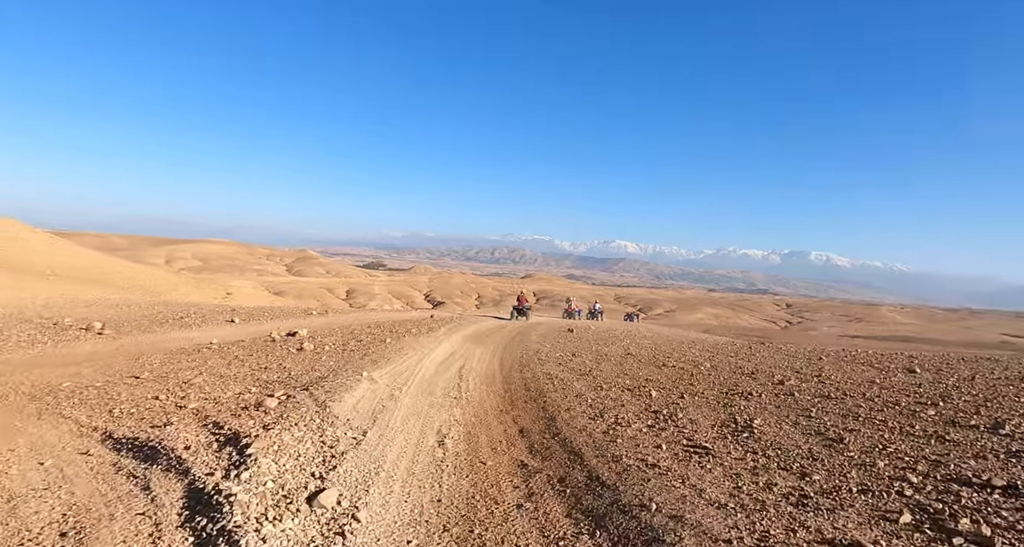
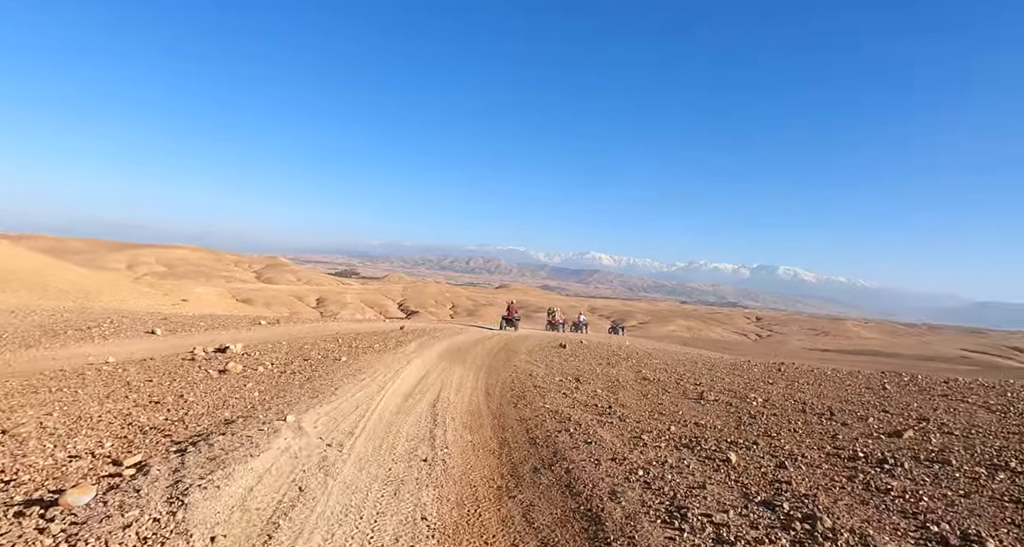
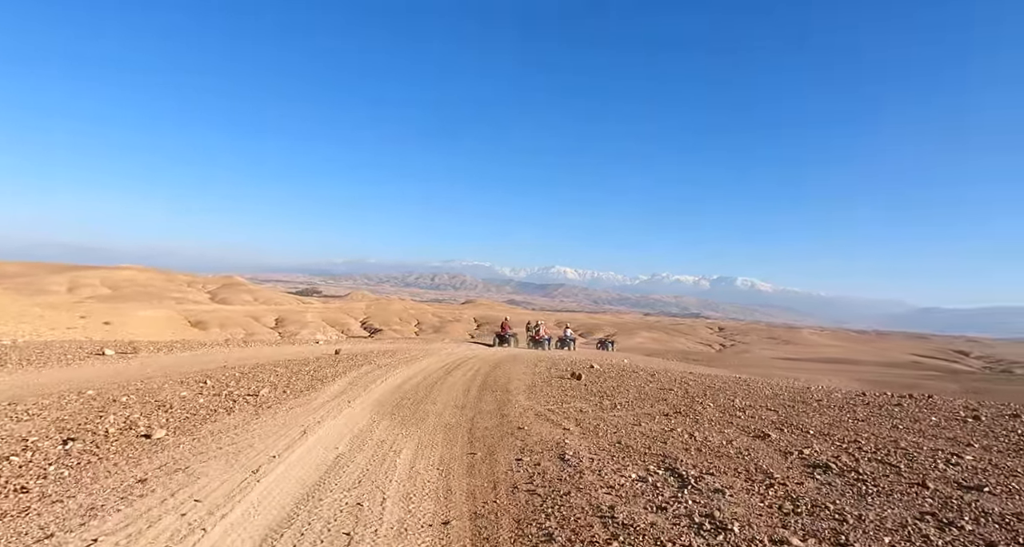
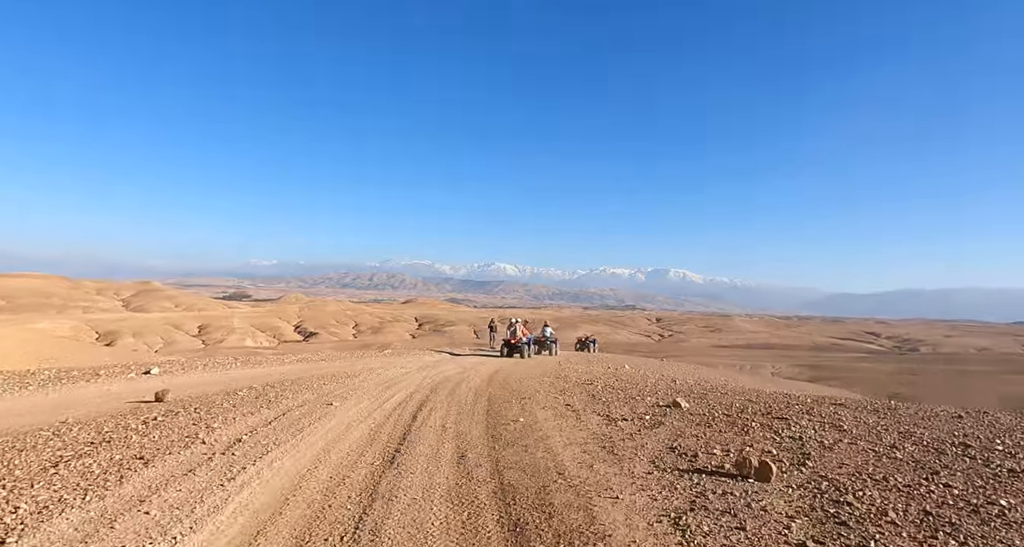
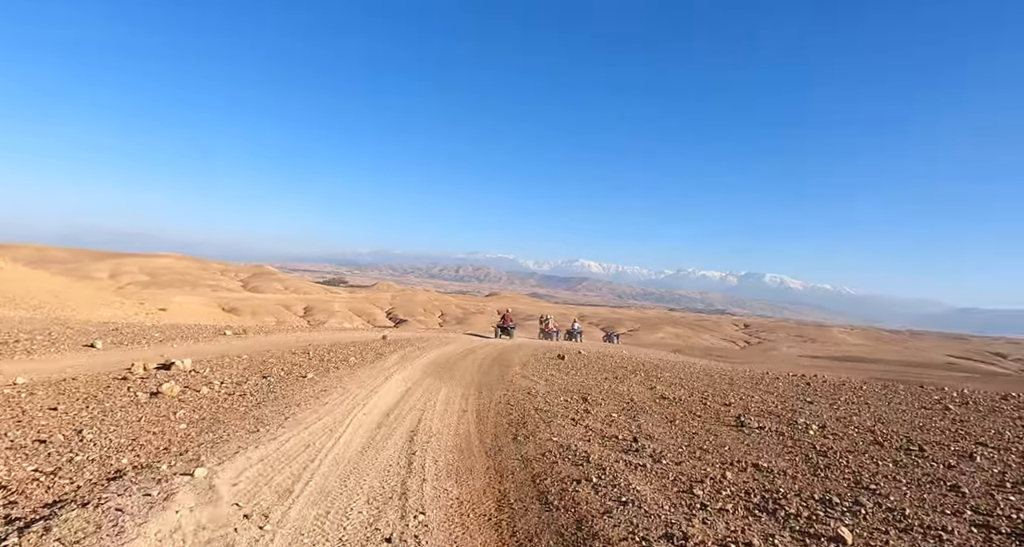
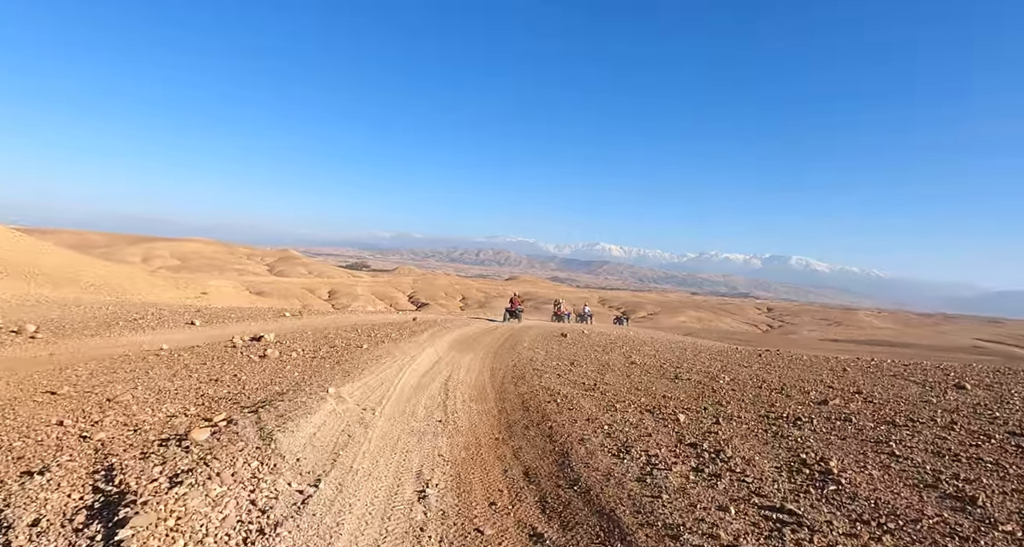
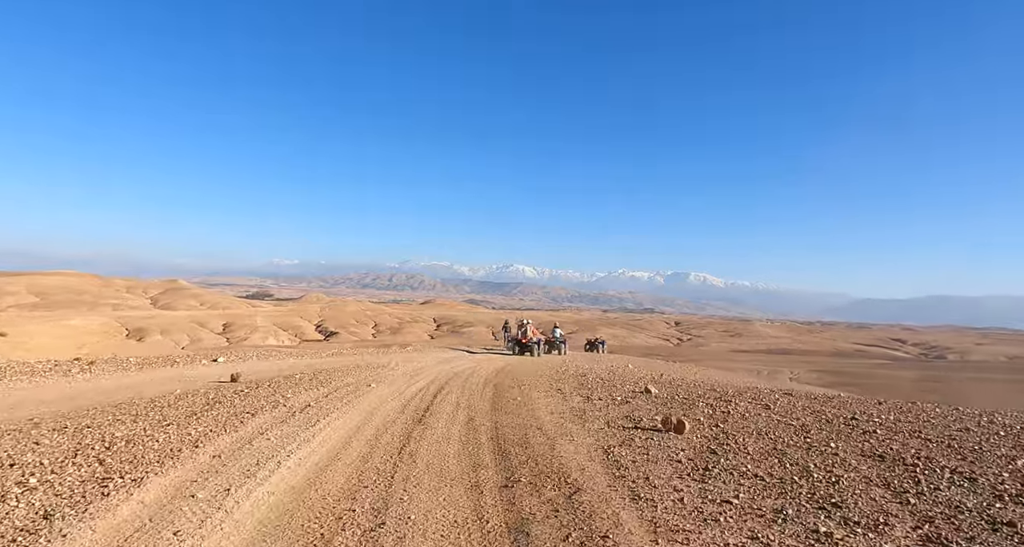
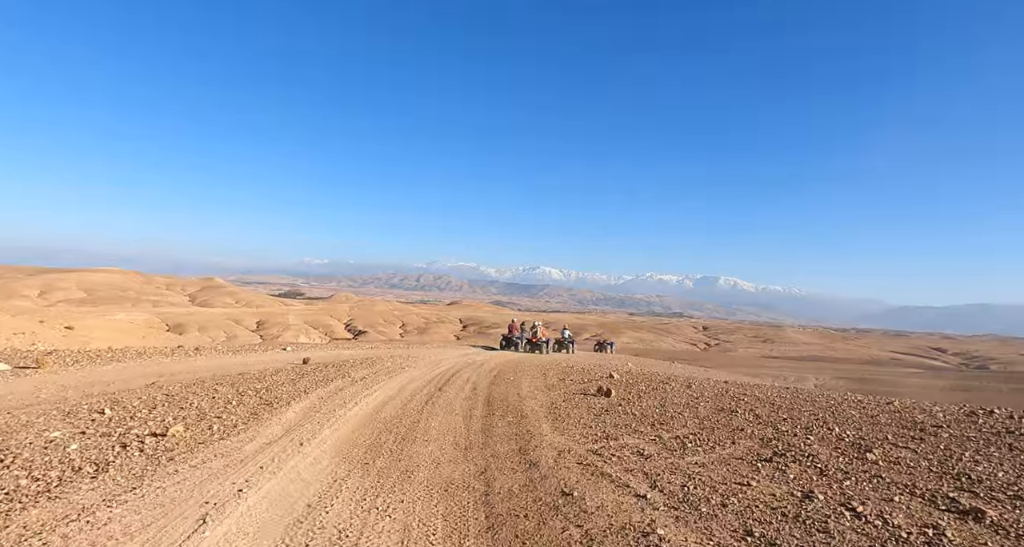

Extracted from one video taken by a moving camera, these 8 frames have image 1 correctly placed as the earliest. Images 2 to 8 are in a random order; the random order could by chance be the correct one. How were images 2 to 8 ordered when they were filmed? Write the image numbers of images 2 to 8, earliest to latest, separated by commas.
6, 2, 5, 3, 8, 7, 4
